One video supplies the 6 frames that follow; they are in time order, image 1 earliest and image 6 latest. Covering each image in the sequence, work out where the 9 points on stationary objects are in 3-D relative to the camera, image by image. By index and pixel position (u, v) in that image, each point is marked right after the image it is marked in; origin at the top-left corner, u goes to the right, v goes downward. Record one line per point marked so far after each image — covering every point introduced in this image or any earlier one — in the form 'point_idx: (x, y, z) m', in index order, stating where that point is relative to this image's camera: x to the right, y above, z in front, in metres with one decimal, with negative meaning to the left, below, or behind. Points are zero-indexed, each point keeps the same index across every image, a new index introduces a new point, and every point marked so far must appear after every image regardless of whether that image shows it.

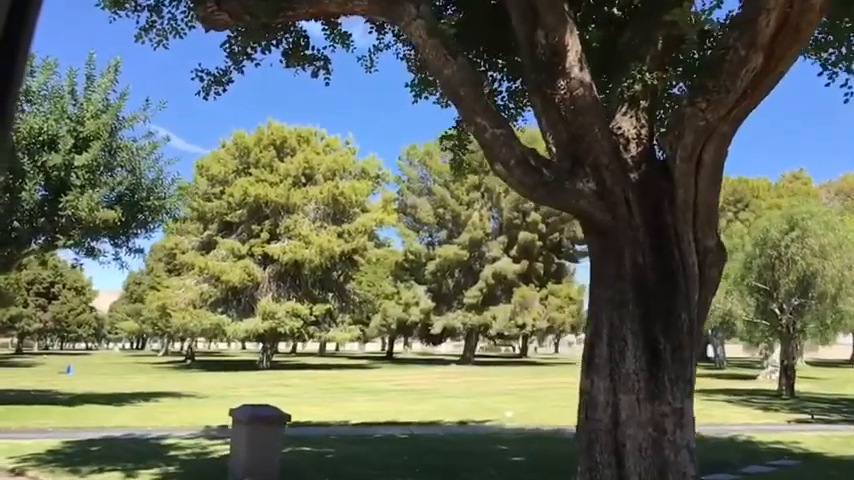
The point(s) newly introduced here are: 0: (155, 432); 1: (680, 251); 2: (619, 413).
0: (-4.7, -3.3, +14.7) m
1: (+2.0, -0.1, +6.7) m
2: (+1.5, -1.3, +6.4) m
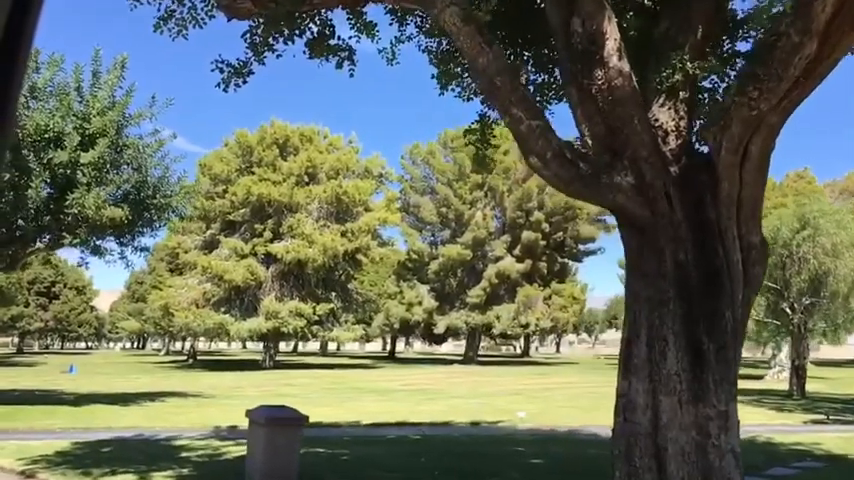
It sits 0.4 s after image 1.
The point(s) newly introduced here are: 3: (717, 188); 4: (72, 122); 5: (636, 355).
0: (-4.4, -3.3, +14.5) m
1: (+2.3, -0.1, +6.5) m
2: (+1.7, -1.3, +6.2) m
3: (+2.3, +0.4, +6.5) m
4: (-7.6, +2.5, +18.3) m
5: (+1.6, -0.9, +6.5) m
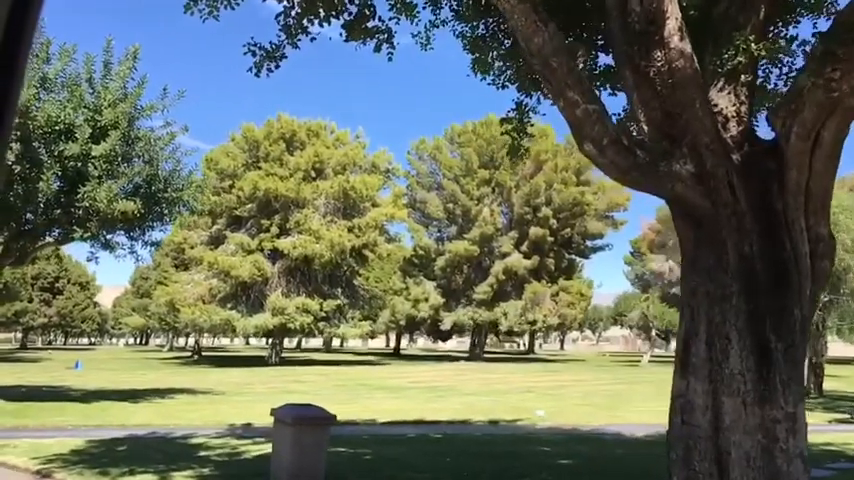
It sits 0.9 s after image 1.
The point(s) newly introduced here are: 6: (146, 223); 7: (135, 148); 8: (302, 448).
0: (-4.1, -3.2, +14.2) m
1: (+2.6, 0.0, +6.2) m
2: (+2.0, -1.2, +5.9) m
3: (+2.6, +0.5, +6.2) m
4: (-7.2, +2.7, +18.0) m
5: (+1.9, -0.8, +6.1) m
6: (-6.6, +0.4, +19.8) m
7: (-6.6, +2.1, +19.2) m
8: (-1.3, -2.1, +8.6) m
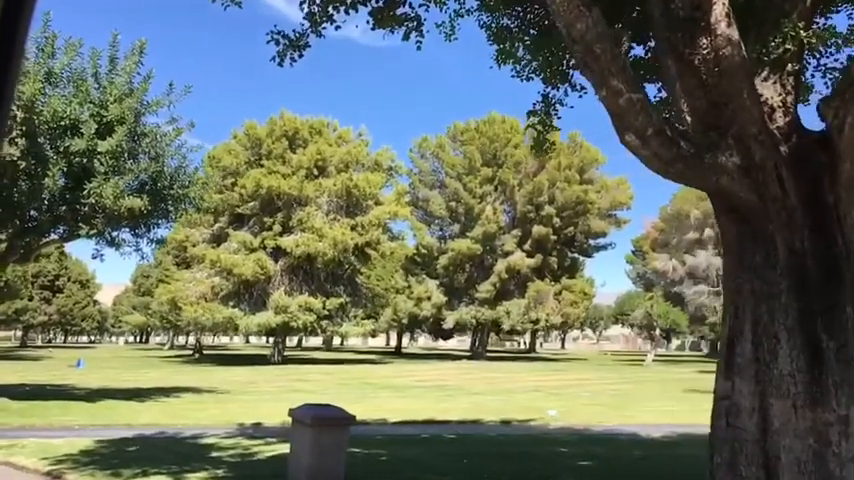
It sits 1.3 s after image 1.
0: (-3.9, -3.1, +14.0) m
1: (+2.8, 0.0, +5.9) m
2: (+2.3, -1.2, +5.7) m
3: (+2.8, +0.5, +6.0) m
4: (-7.0, +2.7, +17.7) m
5: (+2.2, -0.8, +5.9) m
6: (-6.3, +0.5, +19.6) m
7: (-6.4, +2.1, +18.9) m
8: (-1.0, -2.1, +8.4) m
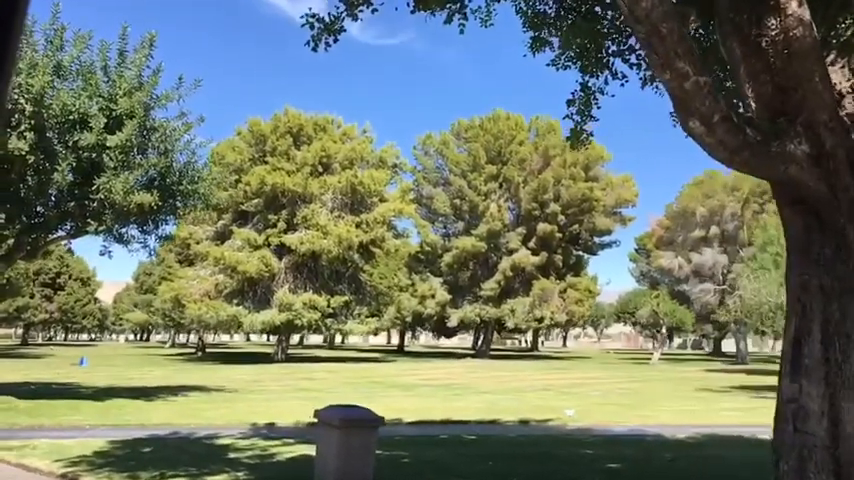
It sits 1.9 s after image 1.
0: (-3.6, -3.1, +13.7) m
1: (+3.1, +0.1, +5.6) m
2: (+2.6, -1.2, +5.4) m
3: (+3.1, +0.5, +5.7) m
4: (-6.7, +2.8, +17.4) m
5: (+2.5, -0.7, +5.6) m
6: (-6.0, +0.5, +19.3) m
7: (-6.1, +2.2, +18.6) m
8: (-0.7, -2.0, +8.1) m
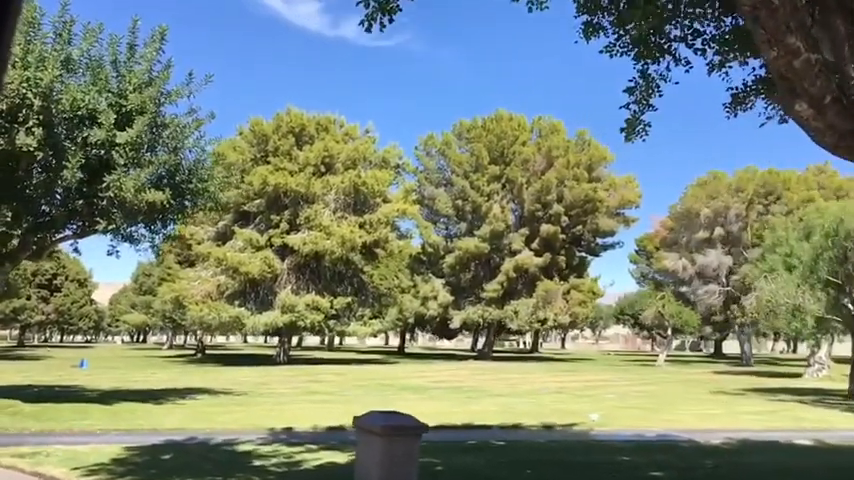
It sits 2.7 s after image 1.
0: (-3.2, -3.0, +13.2) m
1: (+3.6, +0.1, +5.2) m
2: (+3.0, -1.1, +4.9) m
3: (+3.6, +0.6, +5.2) m
4: (-6.3, +2.8, +16.9) m
5: (+2.9, -0.7, +5.2) m
6: (-5.7, +0.6, +18.8) m
7: (-5.7, +2.2, +18.1) m
8: (-0.3, -2.0, +7.6) m
